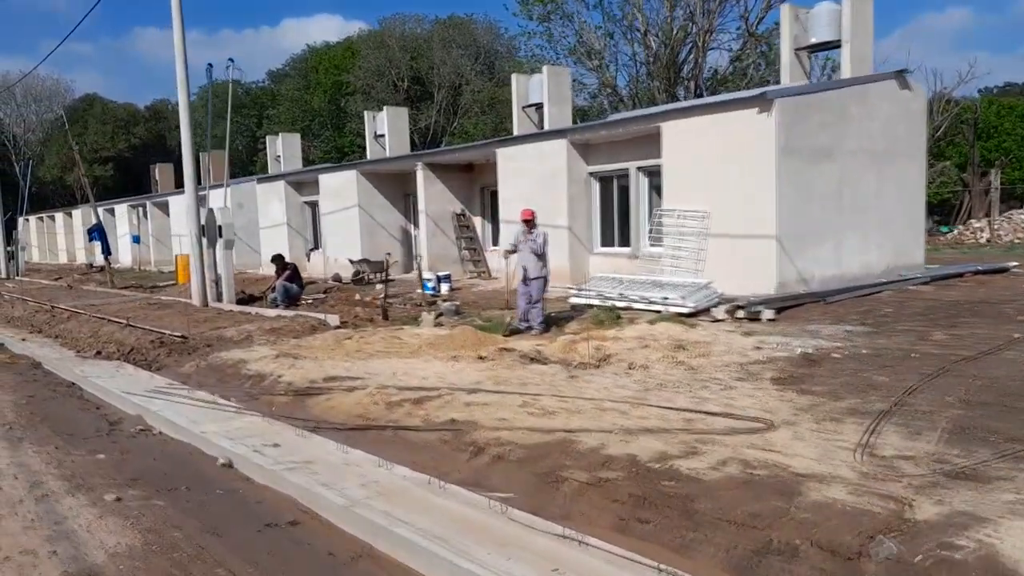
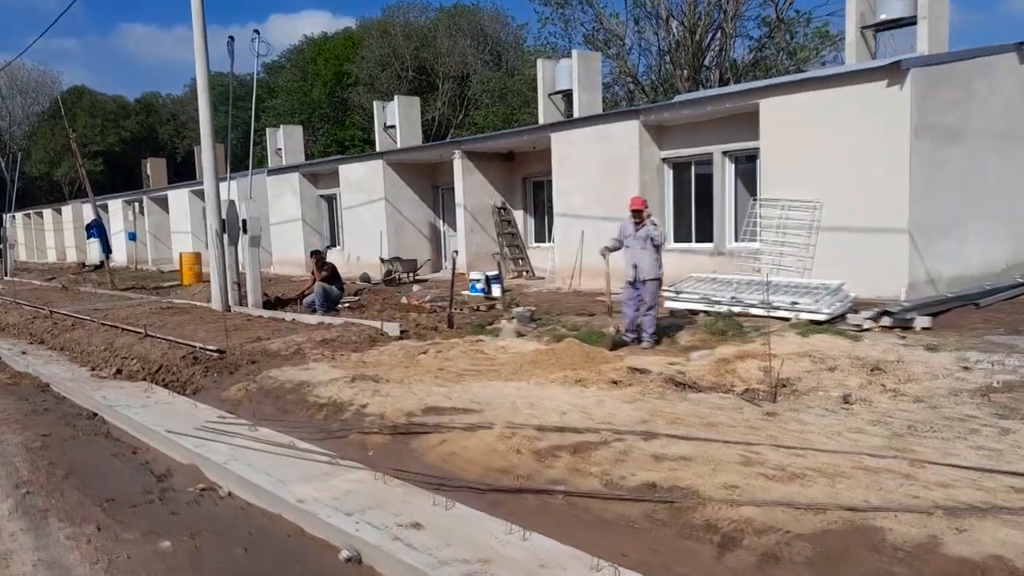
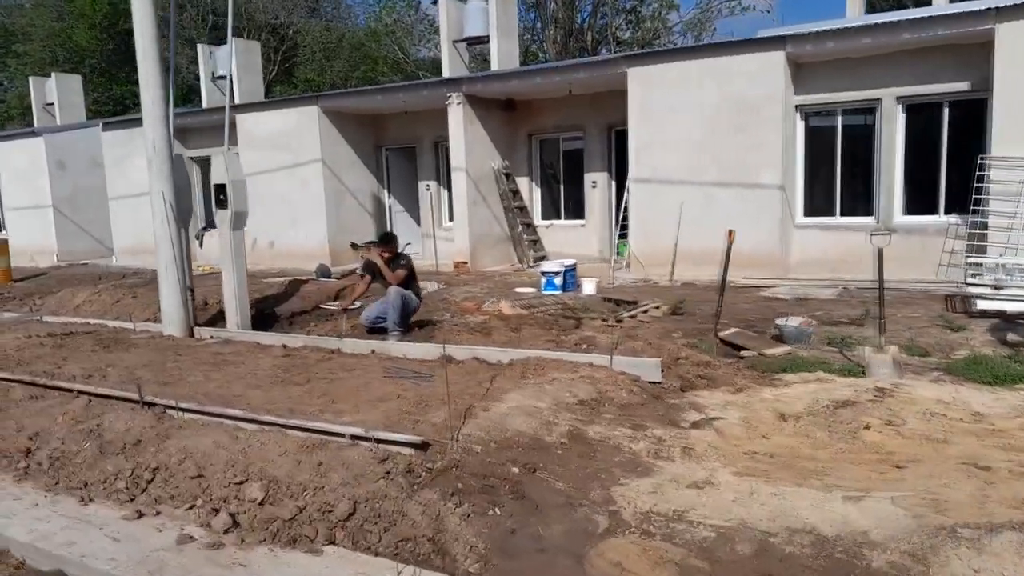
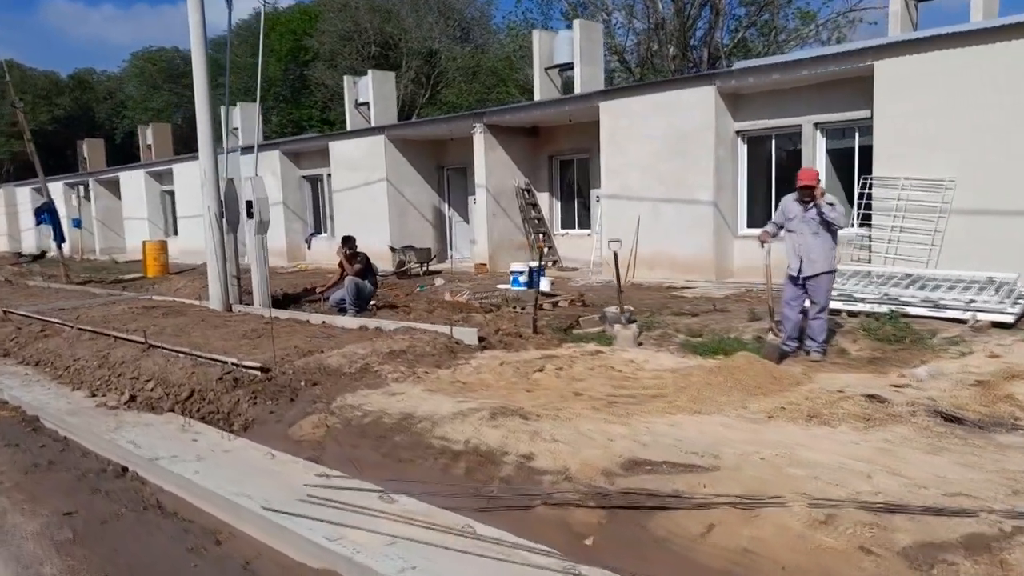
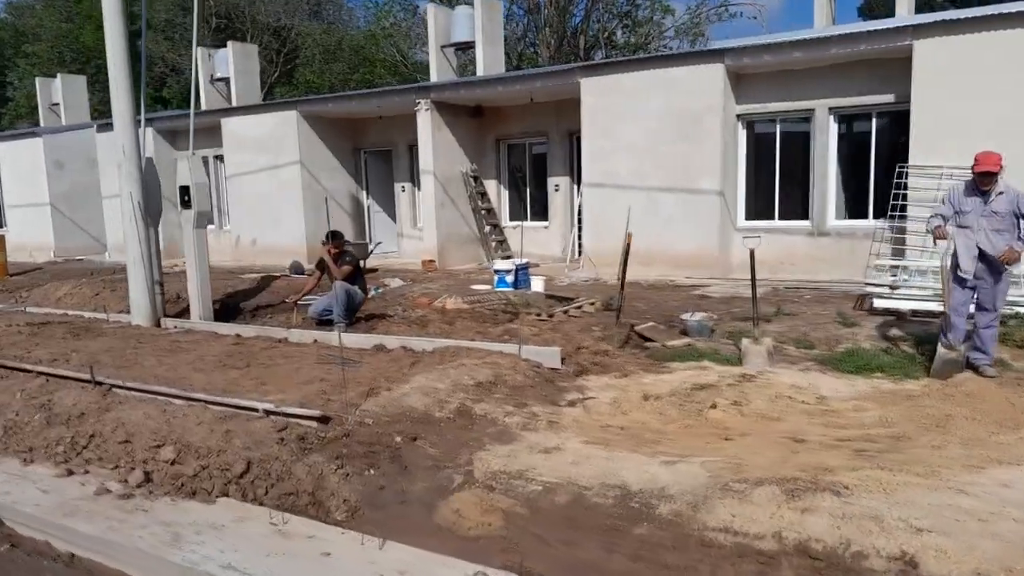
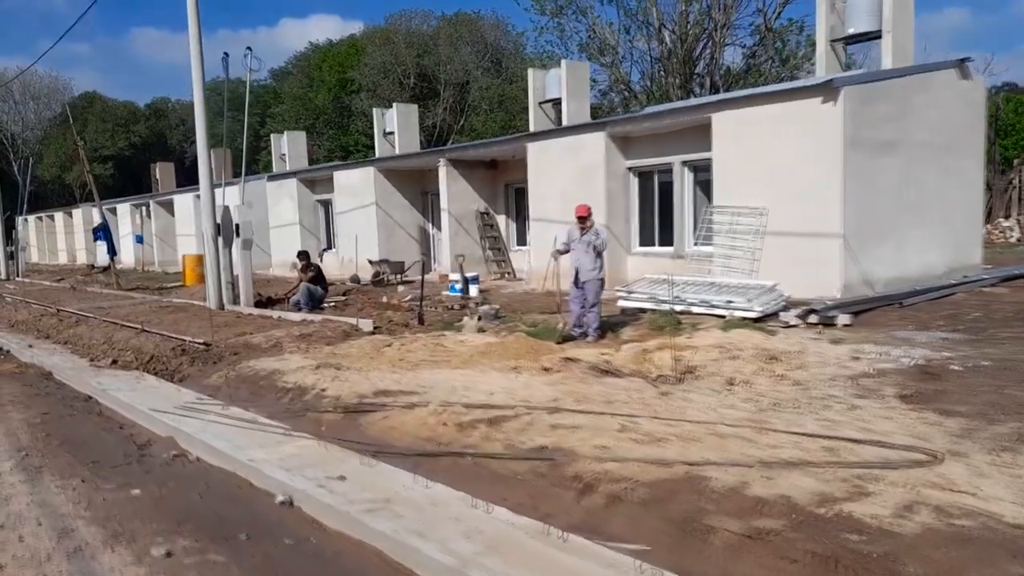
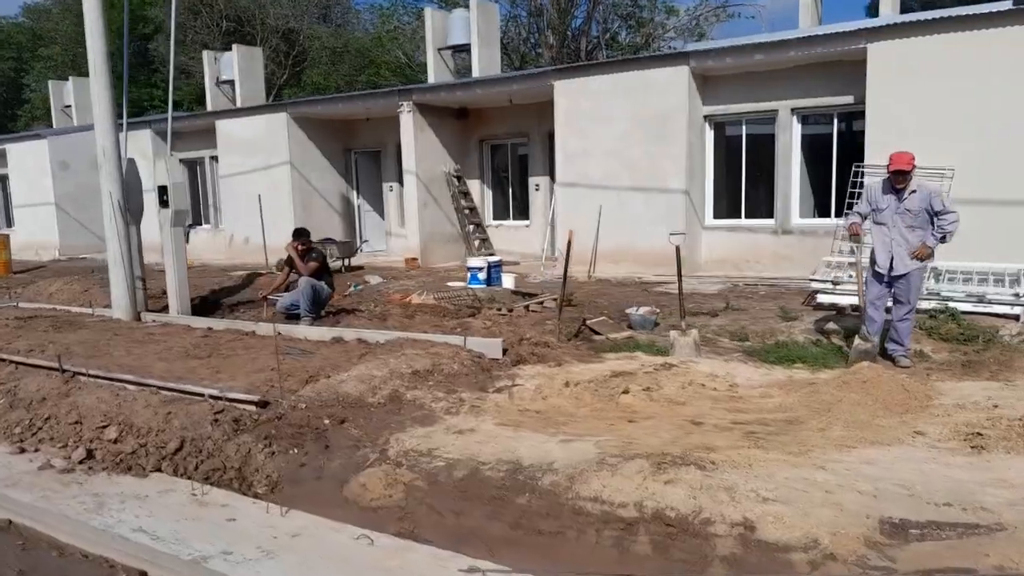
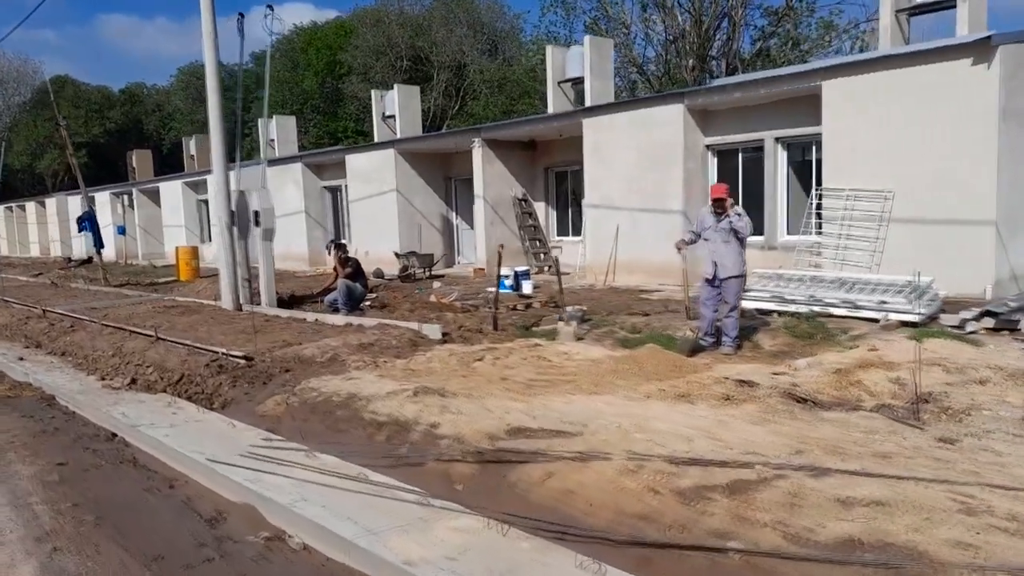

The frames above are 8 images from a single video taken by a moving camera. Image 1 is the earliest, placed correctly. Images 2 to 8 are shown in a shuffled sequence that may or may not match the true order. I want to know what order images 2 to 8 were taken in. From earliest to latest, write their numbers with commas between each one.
6, 2, 8, 4, 7, 5, 3
